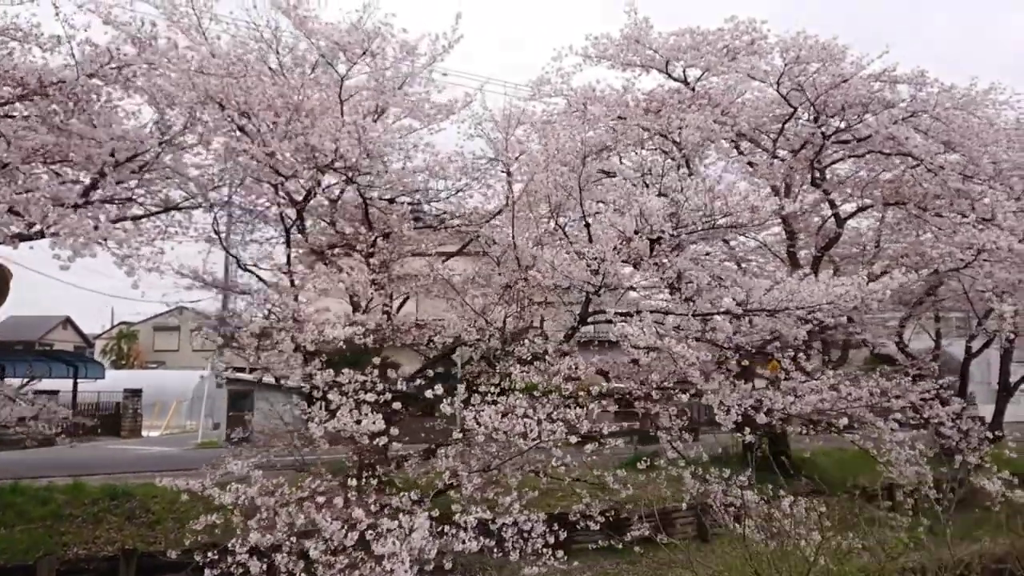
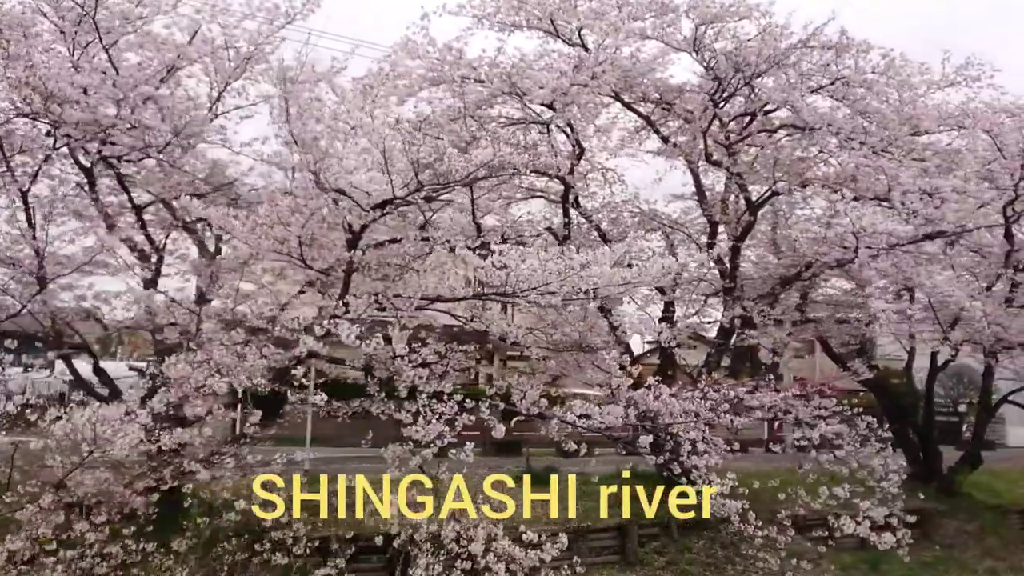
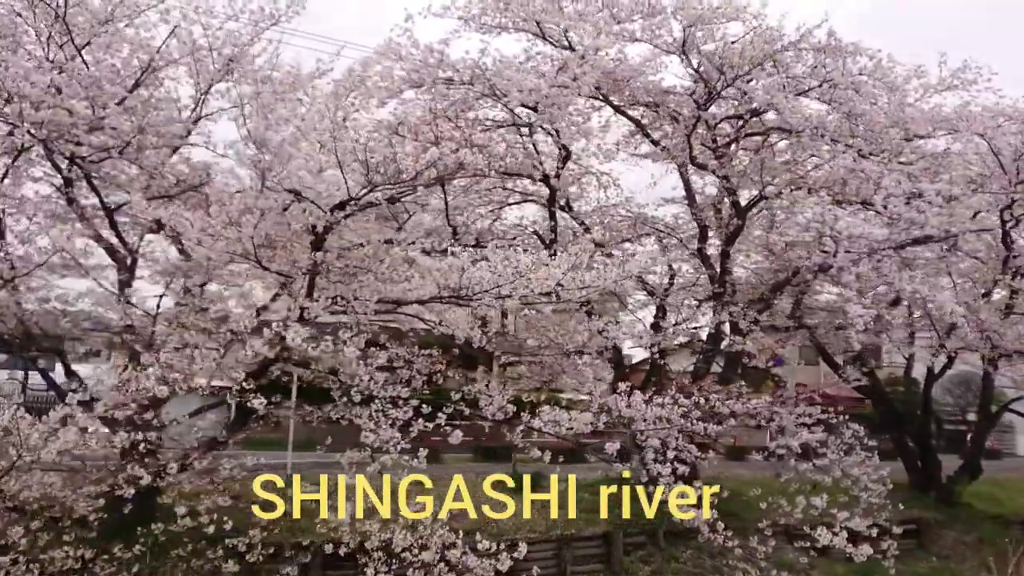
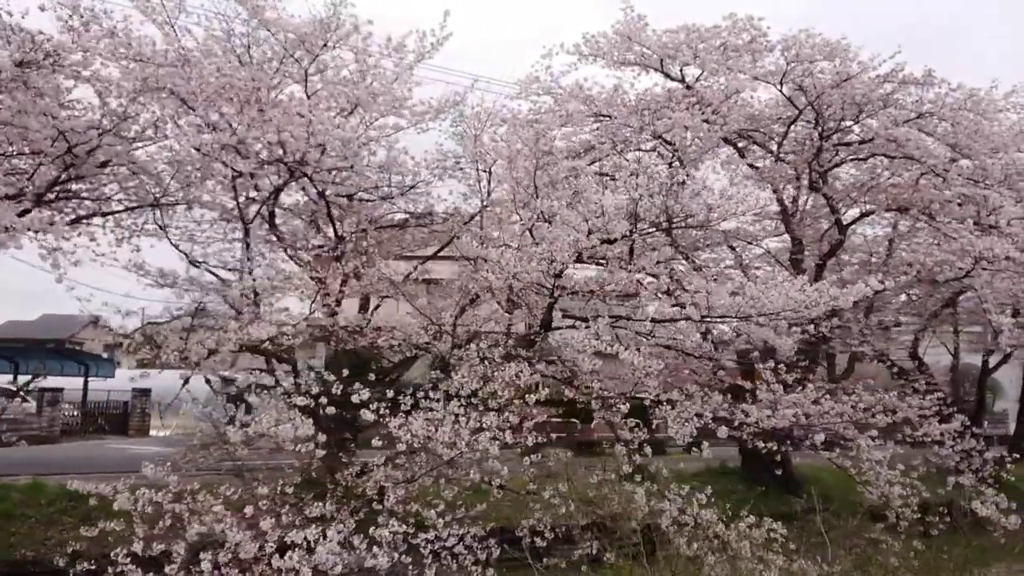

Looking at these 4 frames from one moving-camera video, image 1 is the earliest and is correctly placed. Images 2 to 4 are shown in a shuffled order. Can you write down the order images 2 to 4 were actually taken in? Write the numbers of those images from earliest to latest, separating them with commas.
4, 2, 3
